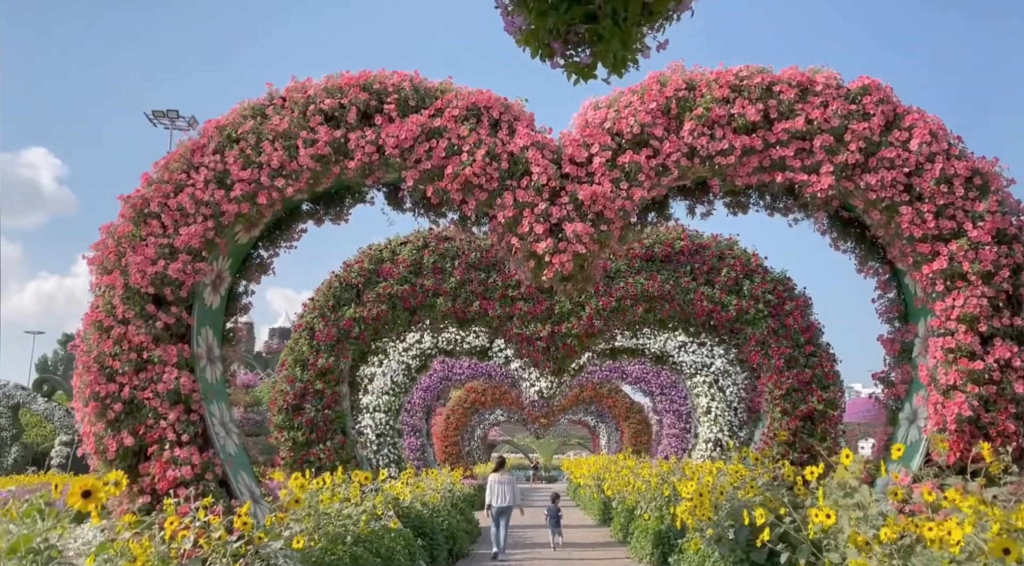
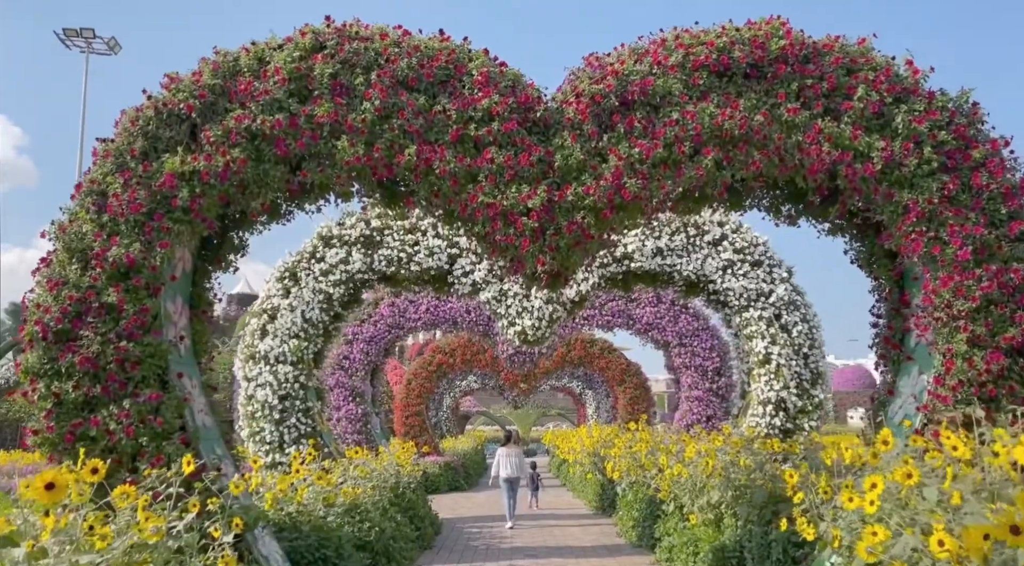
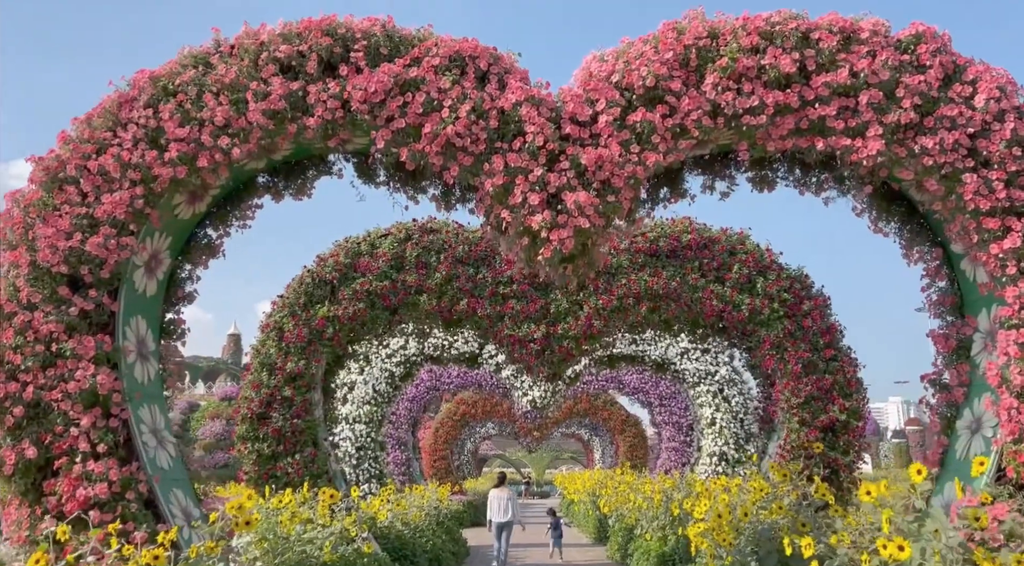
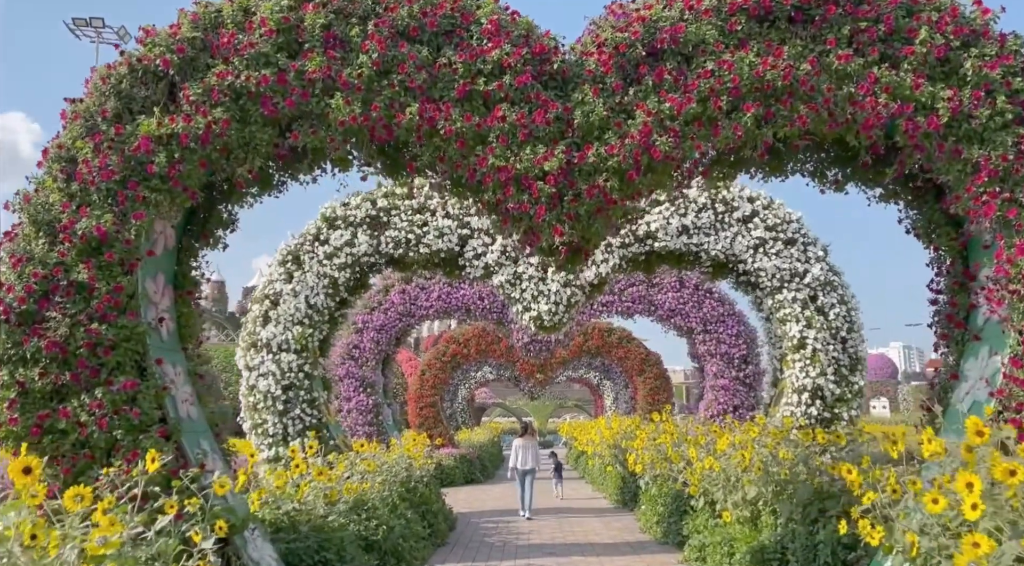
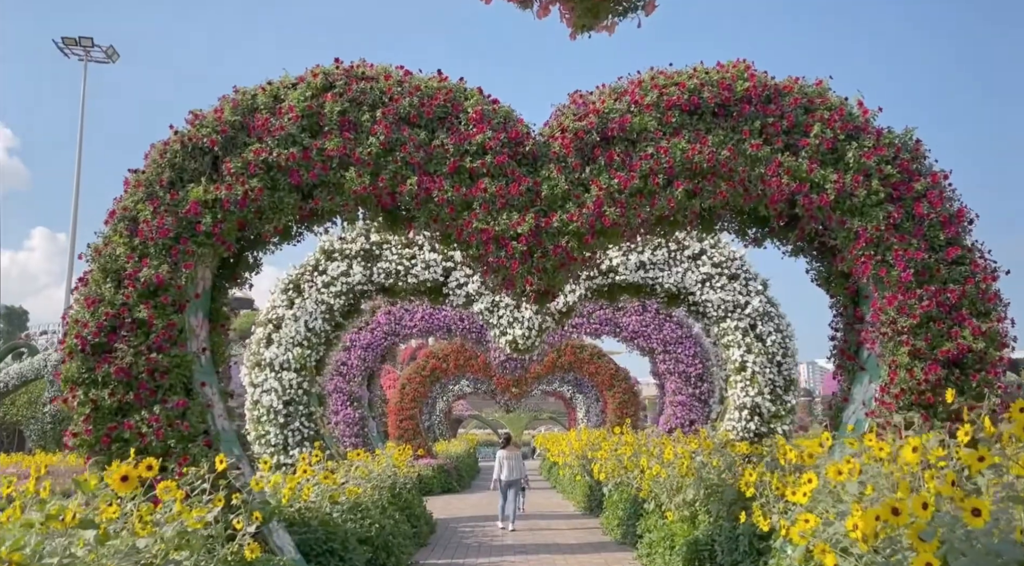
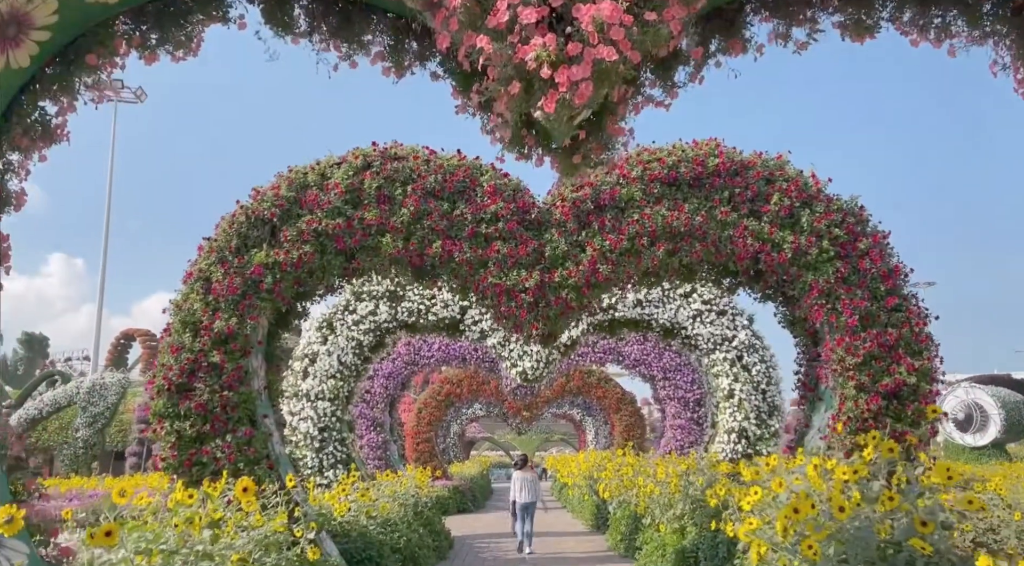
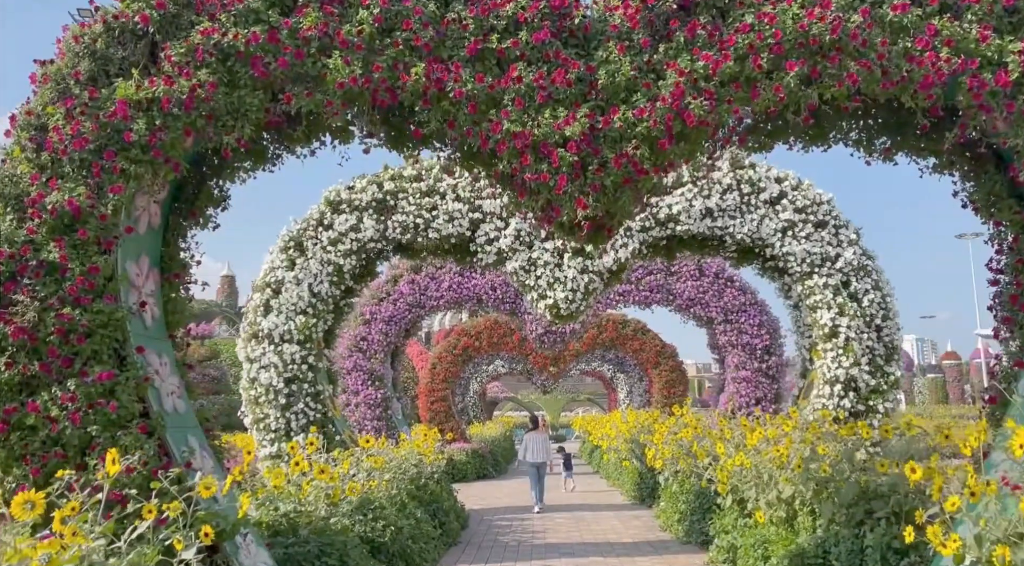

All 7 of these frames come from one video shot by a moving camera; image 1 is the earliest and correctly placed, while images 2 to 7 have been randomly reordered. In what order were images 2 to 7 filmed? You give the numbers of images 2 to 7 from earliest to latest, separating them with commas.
3, 6, 5, 2, 4, 7
